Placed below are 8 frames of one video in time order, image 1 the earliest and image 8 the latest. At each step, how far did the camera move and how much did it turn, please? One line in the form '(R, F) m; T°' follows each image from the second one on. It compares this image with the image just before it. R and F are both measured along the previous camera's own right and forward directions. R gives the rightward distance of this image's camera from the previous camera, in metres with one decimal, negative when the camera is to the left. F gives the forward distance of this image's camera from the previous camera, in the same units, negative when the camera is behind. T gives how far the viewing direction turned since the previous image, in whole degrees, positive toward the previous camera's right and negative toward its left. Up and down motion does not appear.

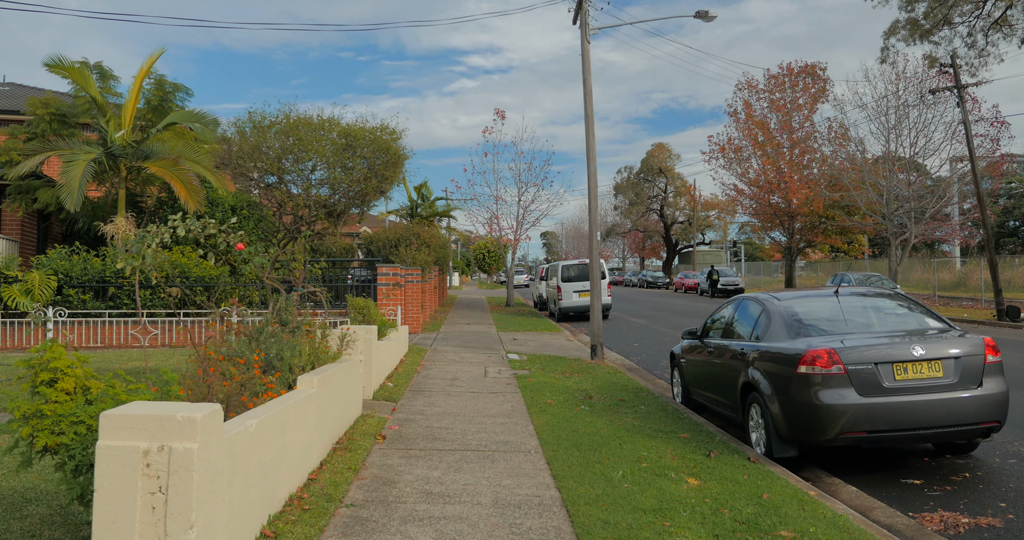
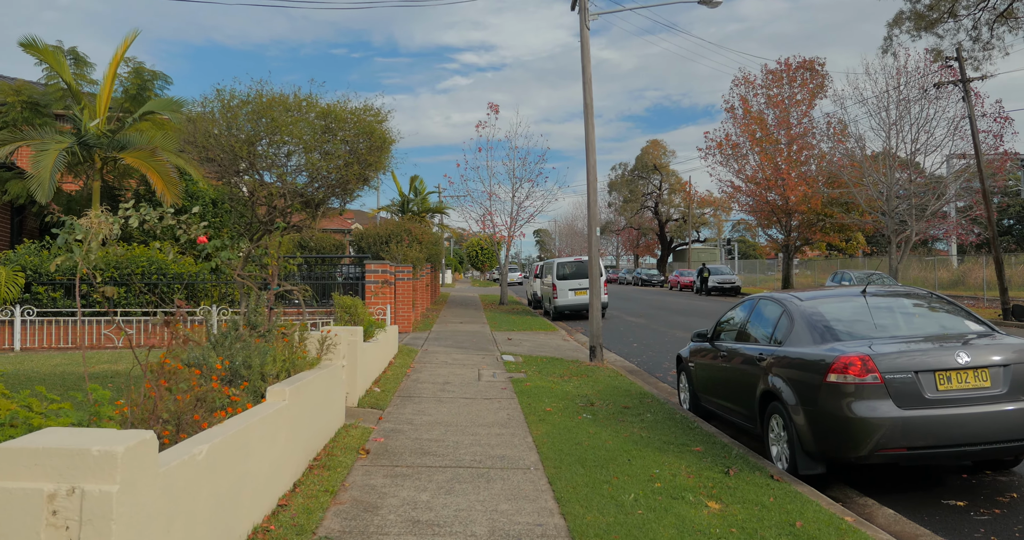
(0.0, +0.6) m; +1°
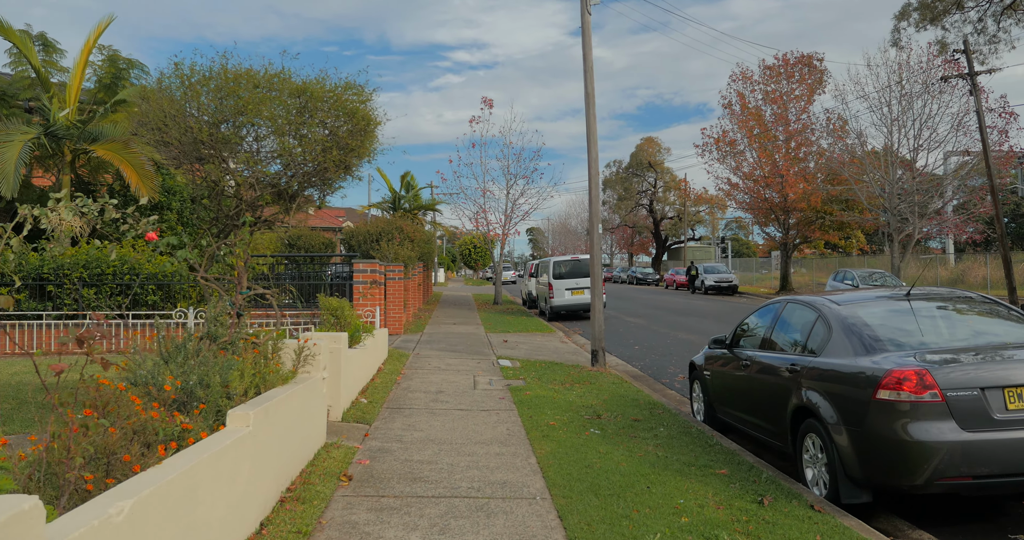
(-0.1, +0.7) m; +1°
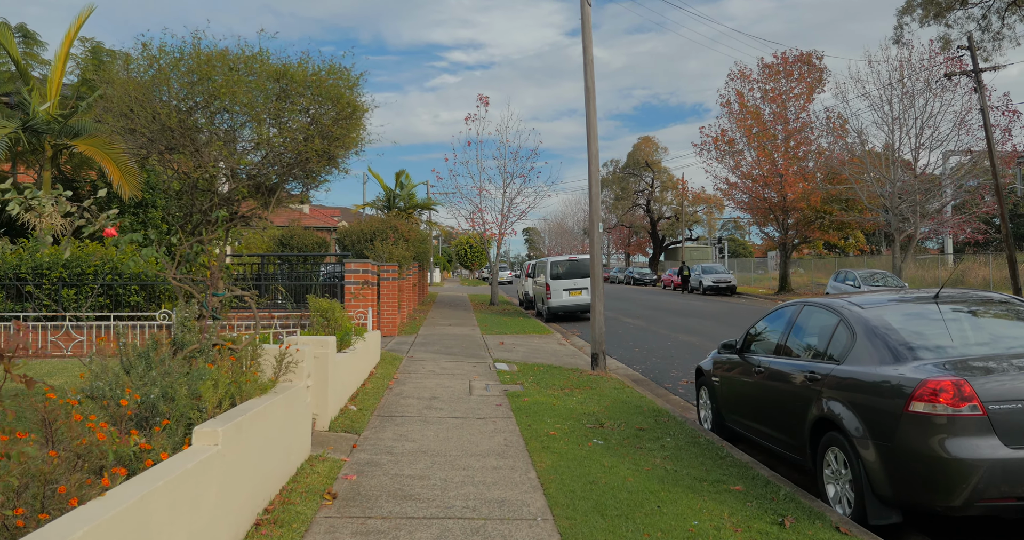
(0.0, +0.4) m; 0°
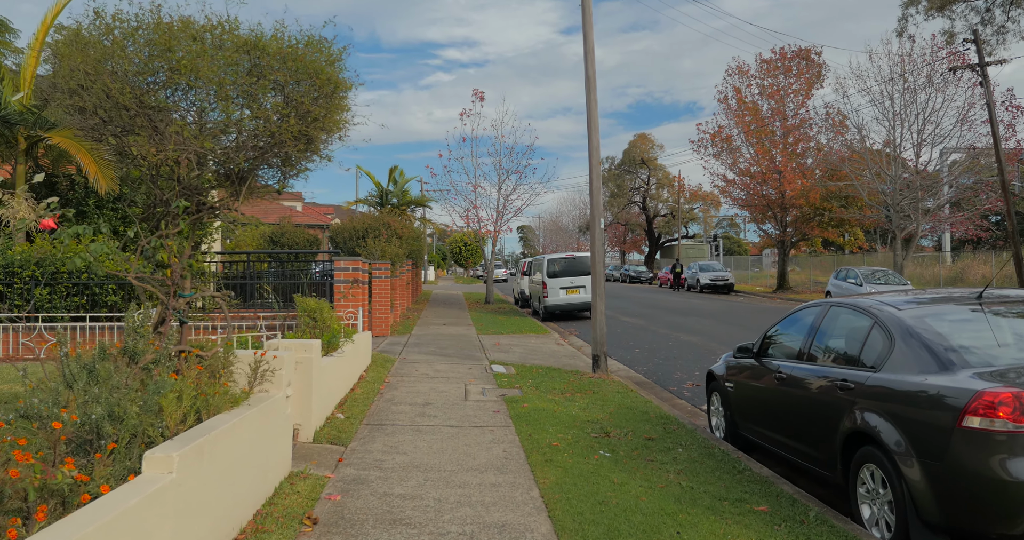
(0.0, +0.5) m; 0°
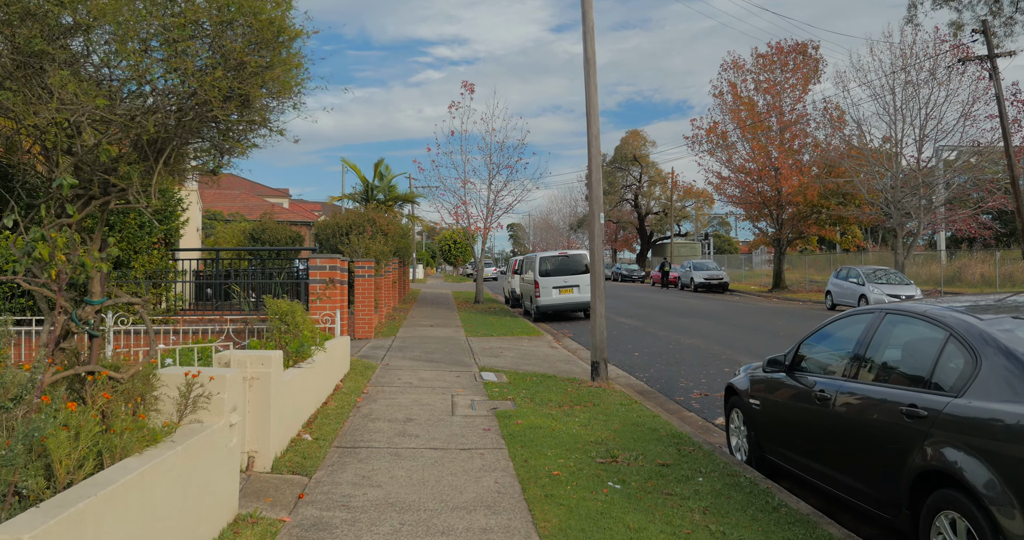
(0.0, +0.9) m; +1°
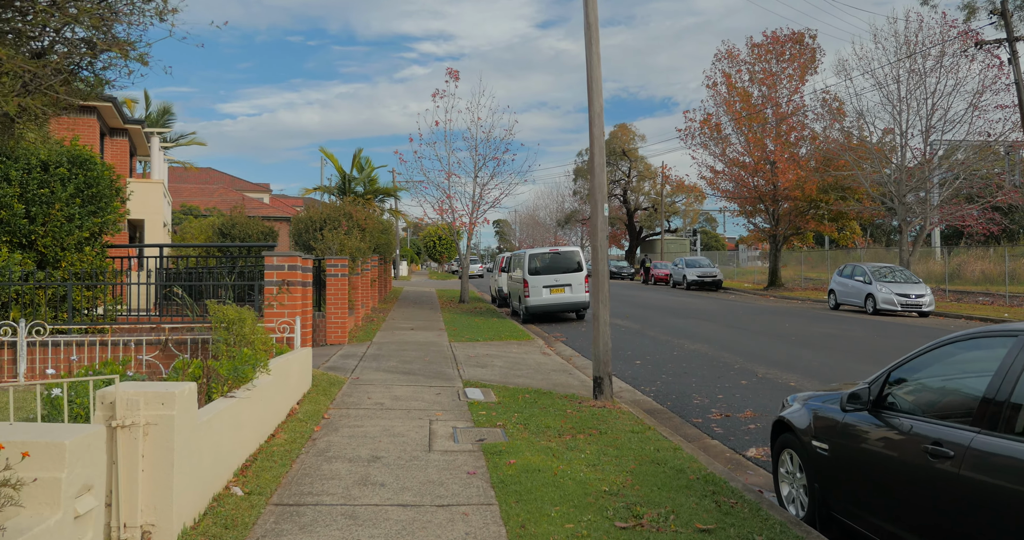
(0.0, +1.4) m; +1°
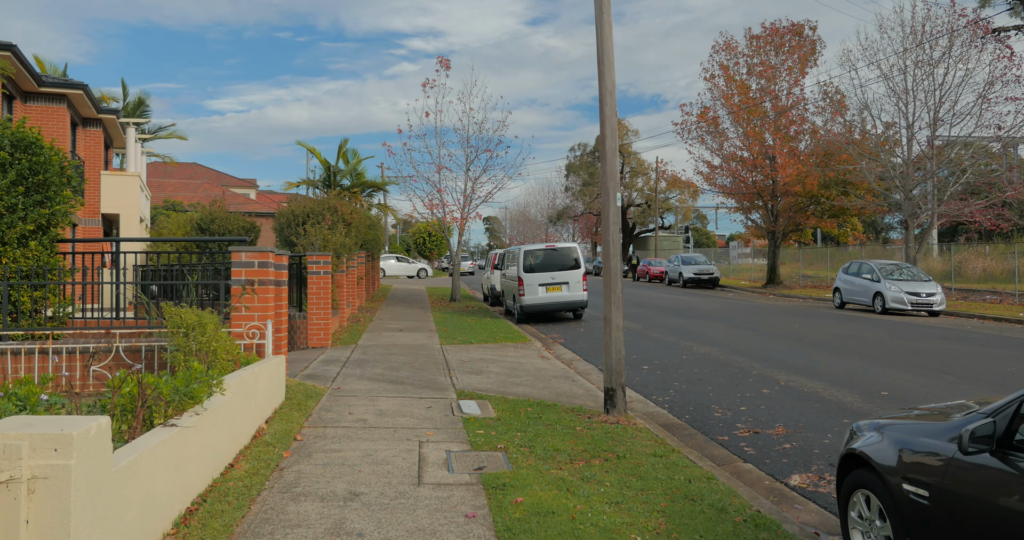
(-0.1, +1.0) m; +1°
